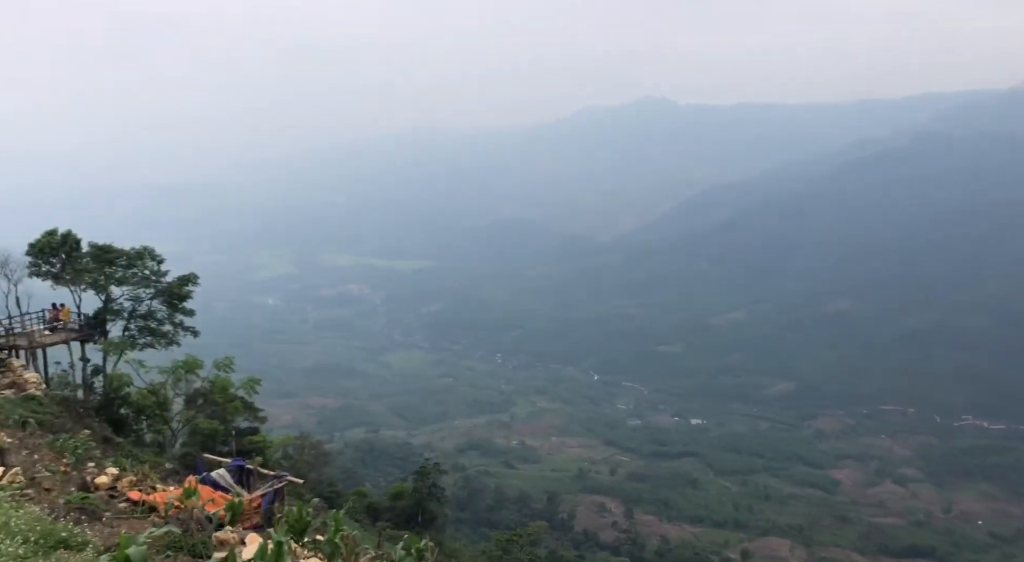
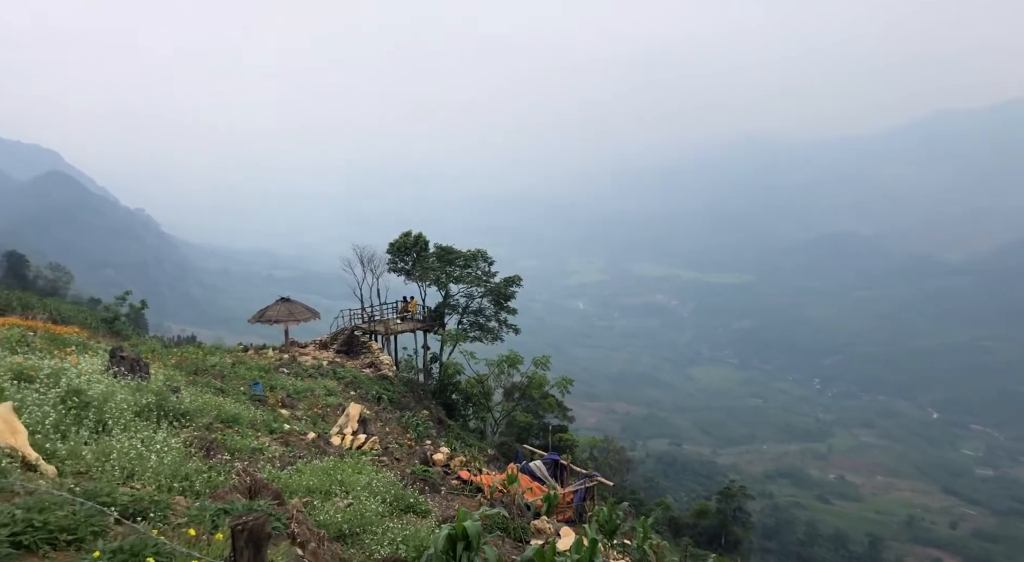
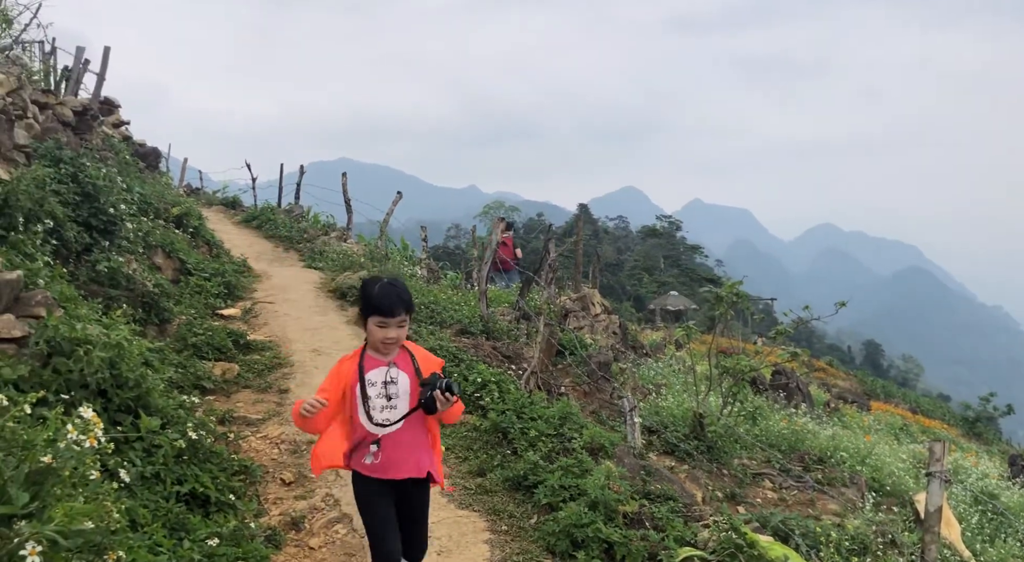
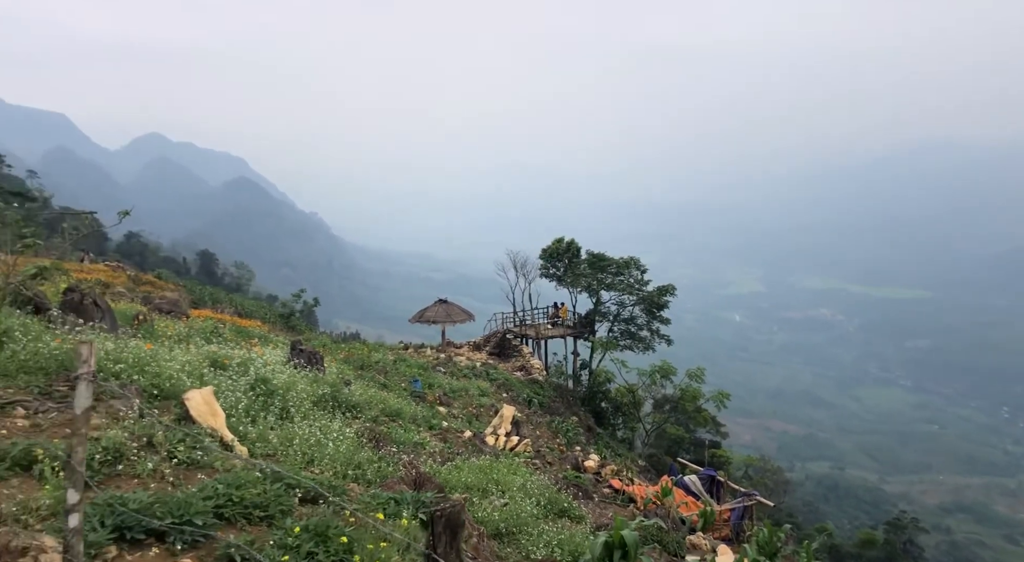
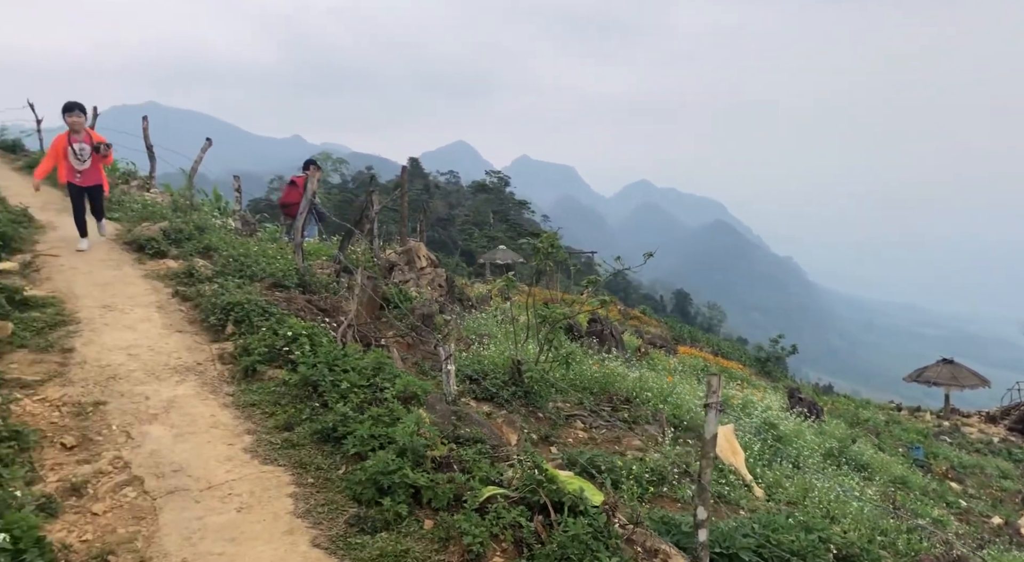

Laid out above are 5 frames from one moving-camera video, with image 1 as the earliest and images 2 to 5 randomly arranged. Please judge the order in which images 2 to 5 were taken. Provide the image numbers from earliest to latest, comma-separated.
2, 4, 5, 3
